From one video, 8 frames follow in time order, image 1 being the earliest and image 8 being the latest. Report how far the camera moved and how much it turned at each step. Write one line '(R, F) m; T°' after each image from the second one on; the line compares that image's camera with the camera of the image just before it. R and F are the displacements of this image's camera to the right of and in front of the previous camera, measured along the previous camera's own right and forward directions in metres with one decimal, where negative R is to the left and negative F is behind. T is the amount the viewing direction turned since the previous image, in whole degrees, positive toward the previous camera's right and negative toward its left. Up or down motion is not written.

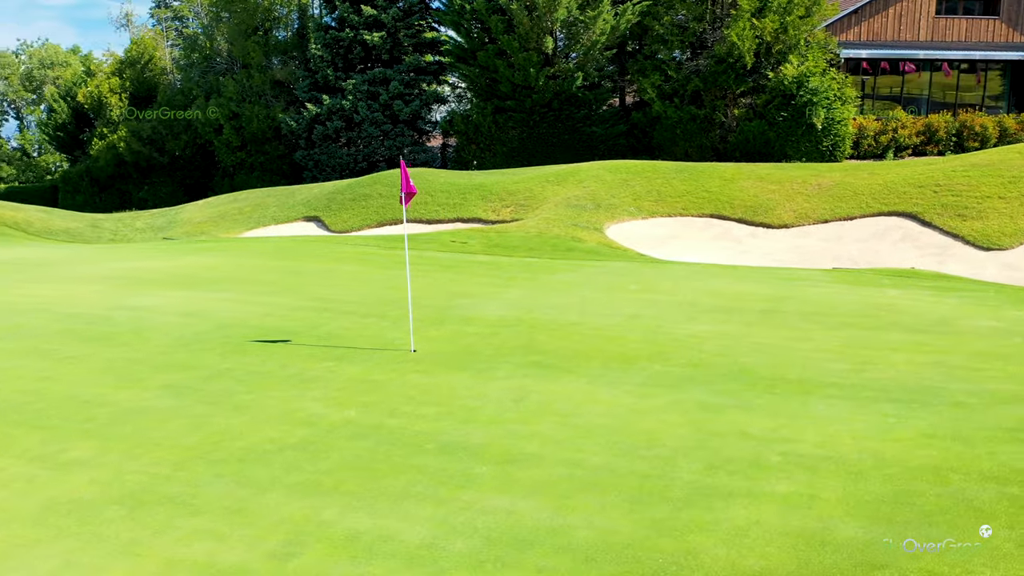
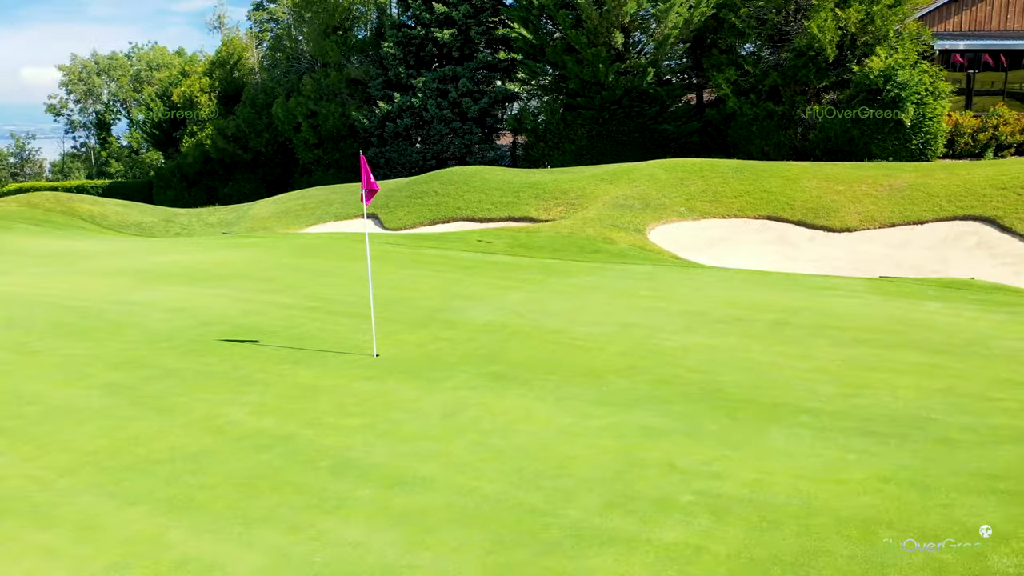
(+1.5, +0.7) m; -7°
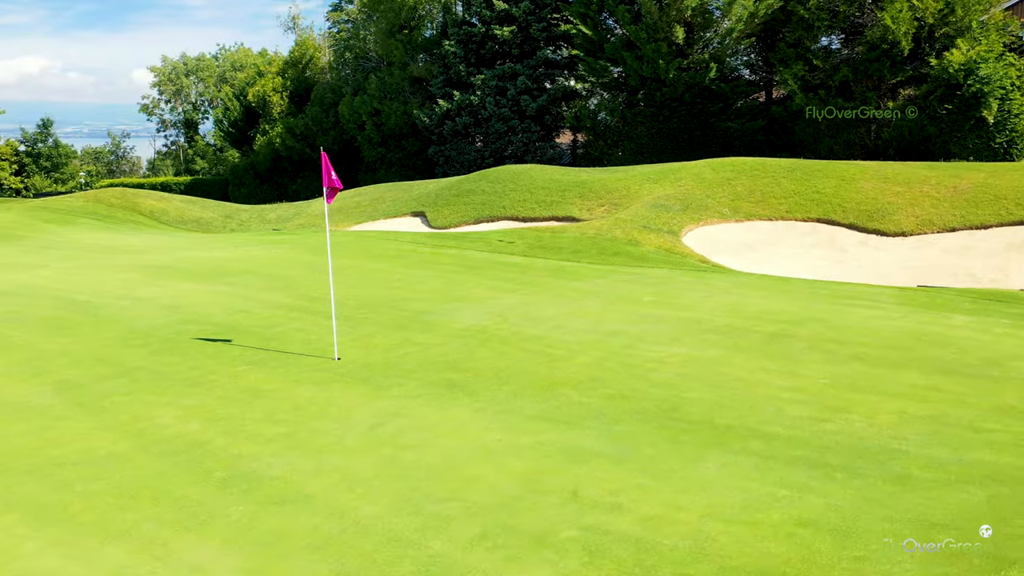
(+1.3, +0.5) m; -6°
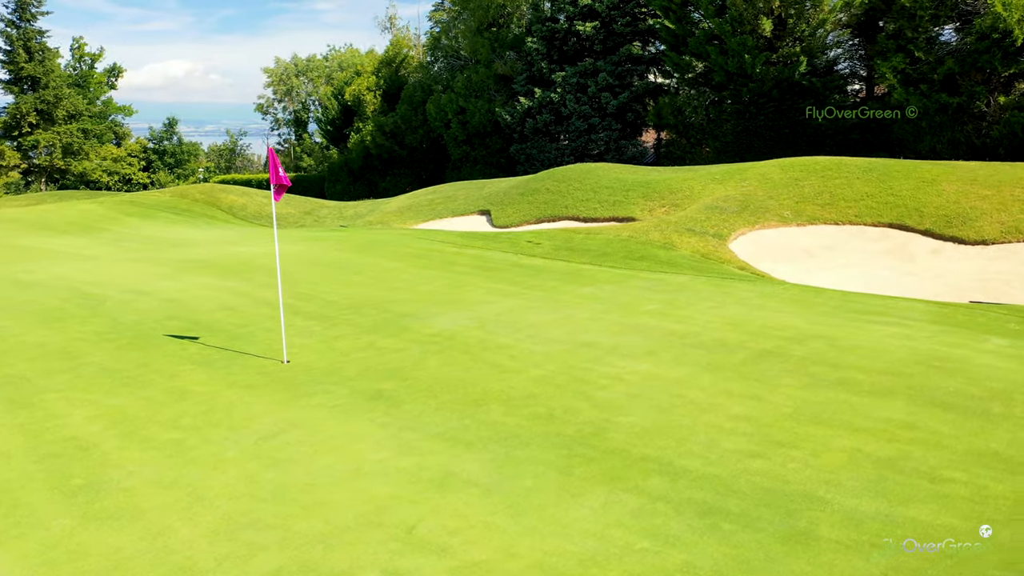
(+1.7, +0.7) m; -8°
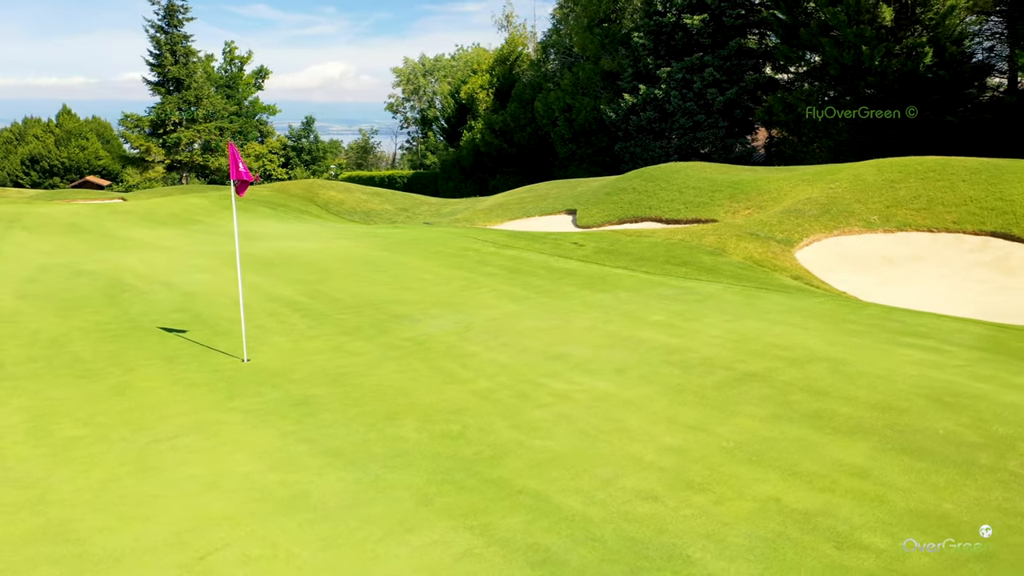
(+1.8, +0.7) m; -9°
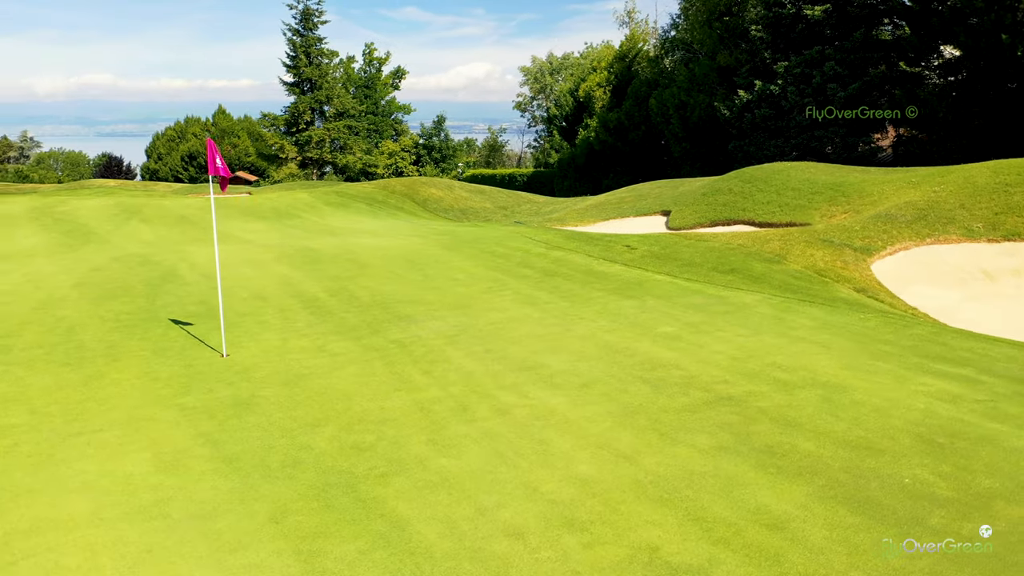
(+1.6, +0.6) m; -10°
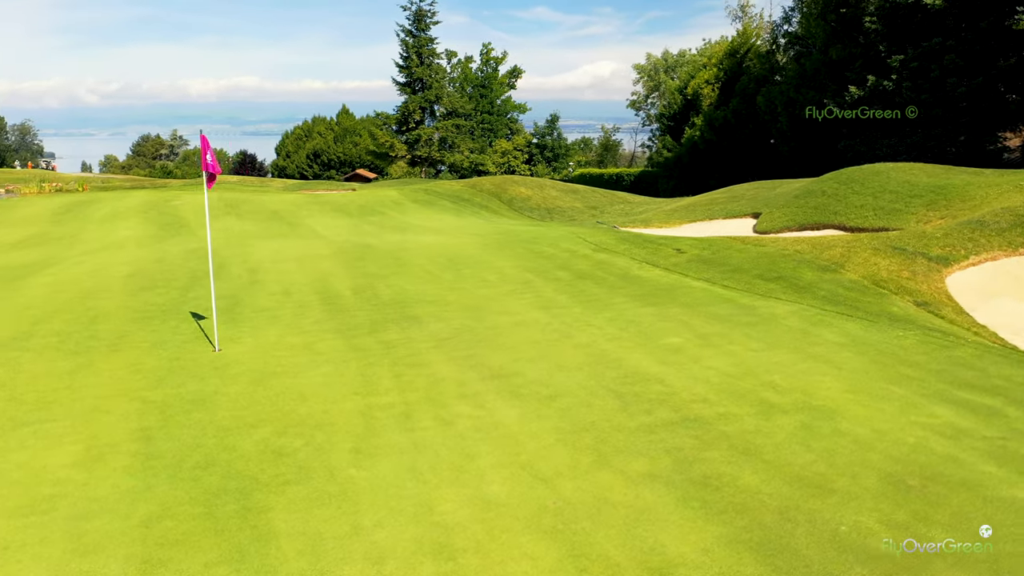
(+1.4, +0.5) m; -8°
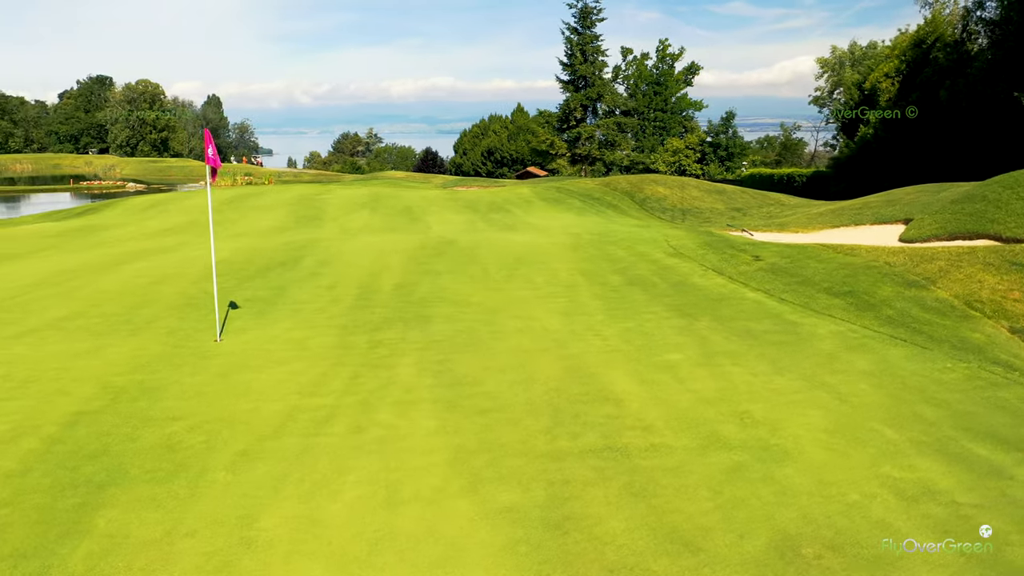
(+1.9, +0.7) m; -13°
